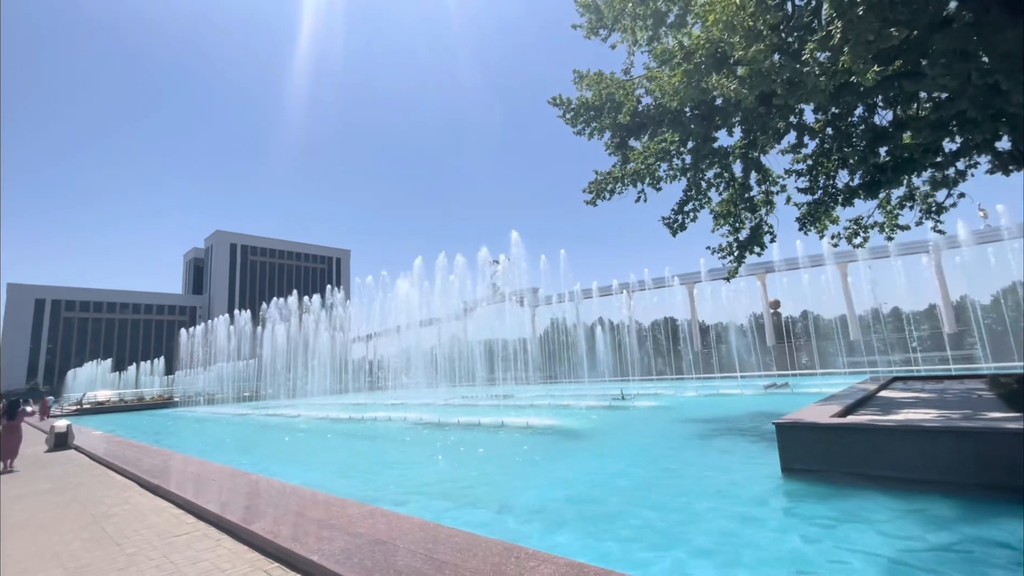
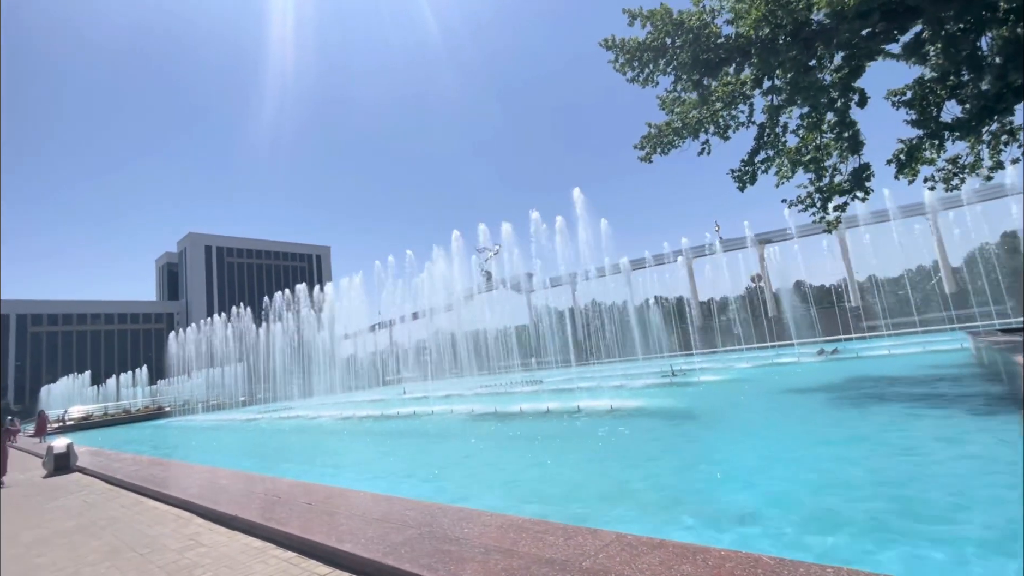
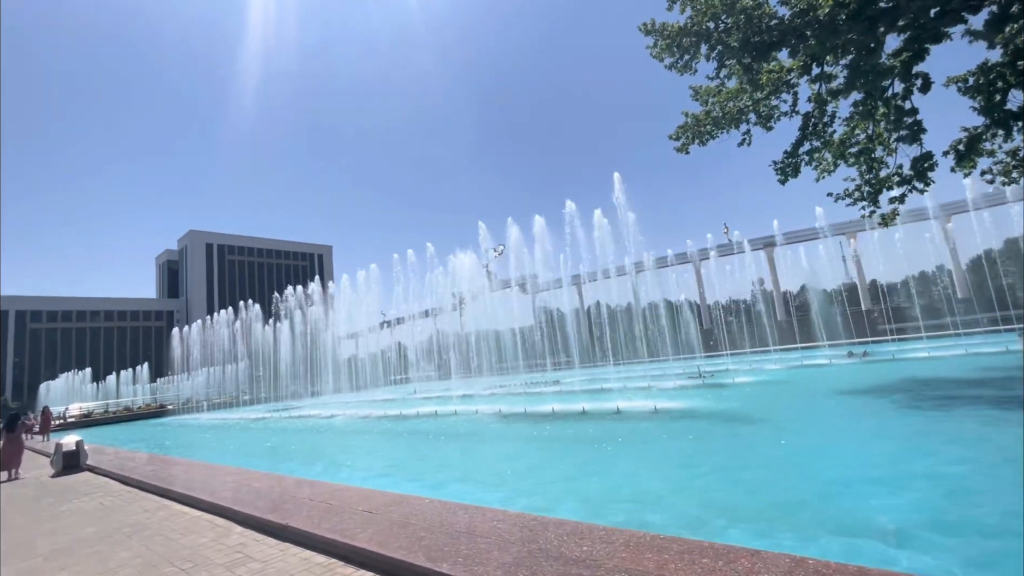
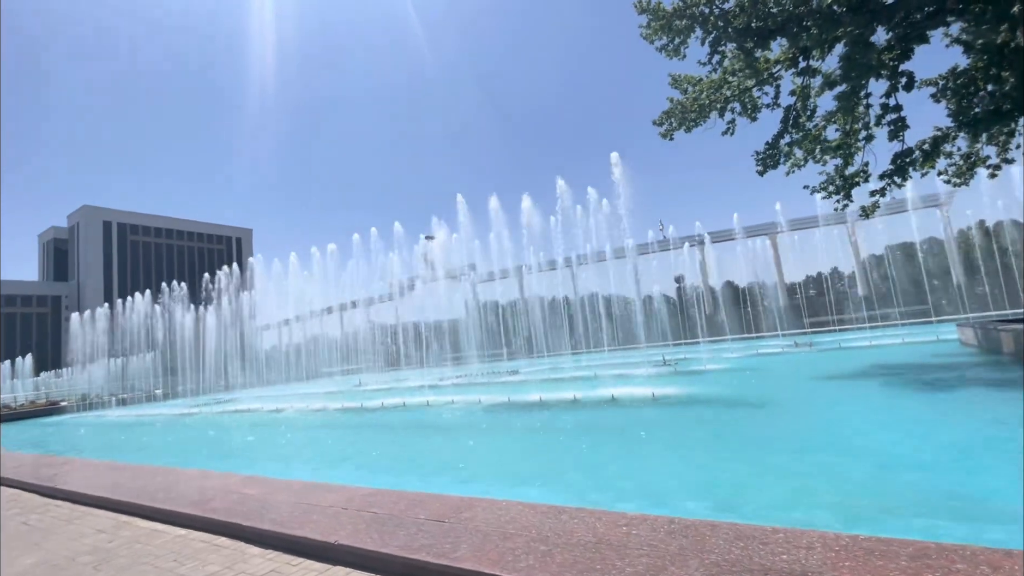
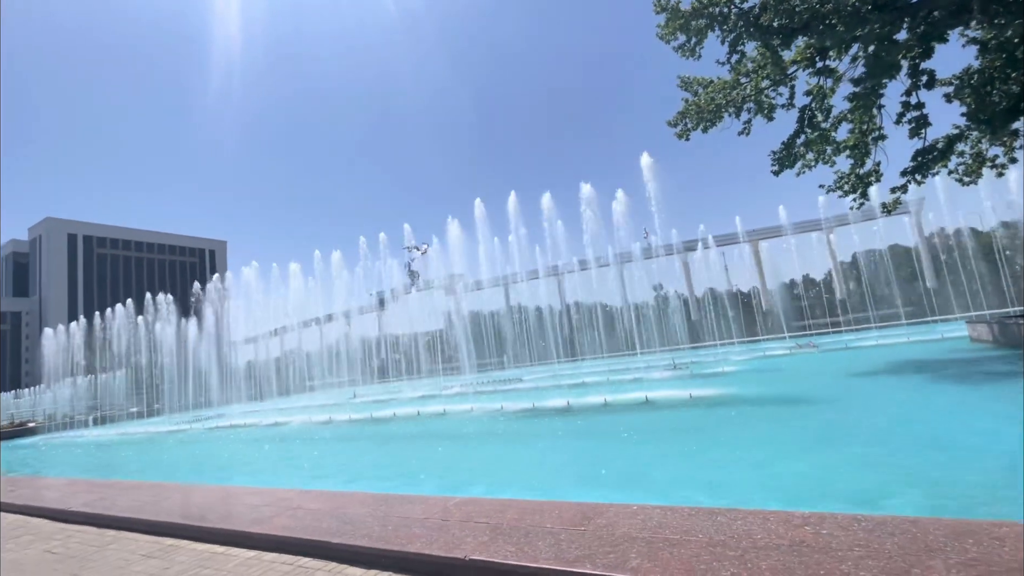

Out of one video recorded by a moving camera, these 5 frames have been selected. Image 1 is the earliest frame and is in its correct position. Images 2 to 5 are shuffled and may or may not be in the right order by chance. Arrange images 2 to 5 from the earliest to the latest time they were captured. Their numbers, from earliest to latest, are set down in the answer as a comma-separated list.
2, 3, 4, 5
